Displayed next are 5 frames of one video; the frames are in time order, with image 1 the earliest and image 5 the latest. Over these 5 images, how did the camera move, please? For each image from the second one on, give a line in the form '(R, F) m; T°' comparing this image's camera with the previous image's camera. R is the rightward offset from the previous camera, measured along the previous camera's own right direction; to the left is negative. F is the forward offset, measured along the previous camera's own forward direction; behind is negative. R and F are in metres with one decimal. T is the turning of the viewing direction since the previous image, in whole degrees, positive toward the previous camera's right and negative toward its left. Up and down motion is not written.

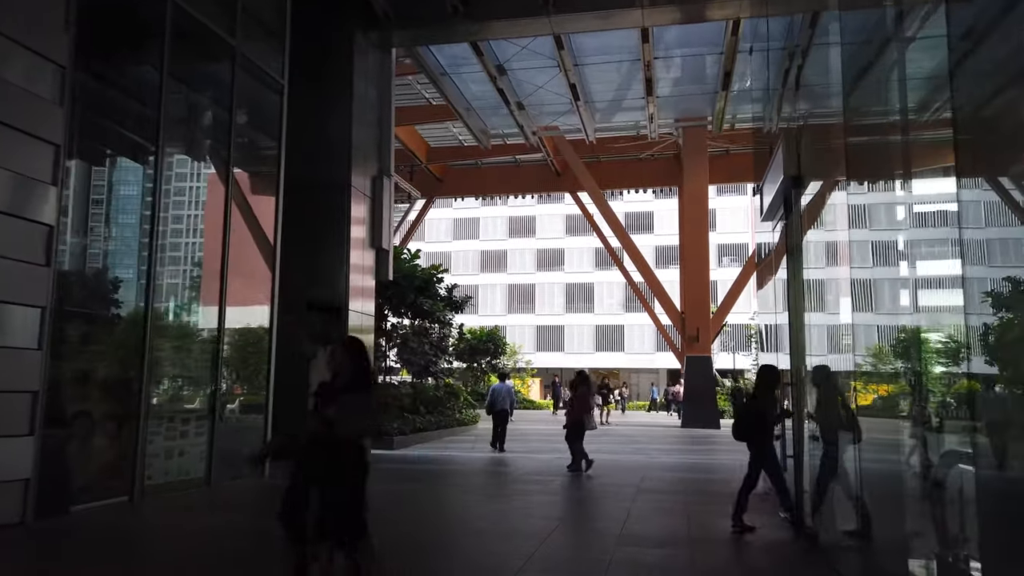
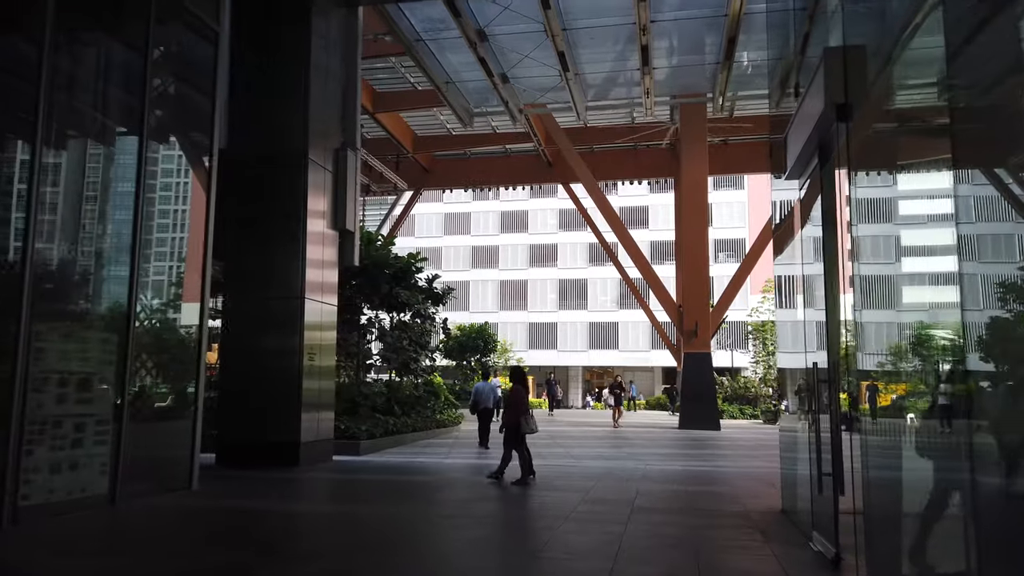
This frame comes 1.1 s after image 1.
(+0.3, +1.5) m; 0°
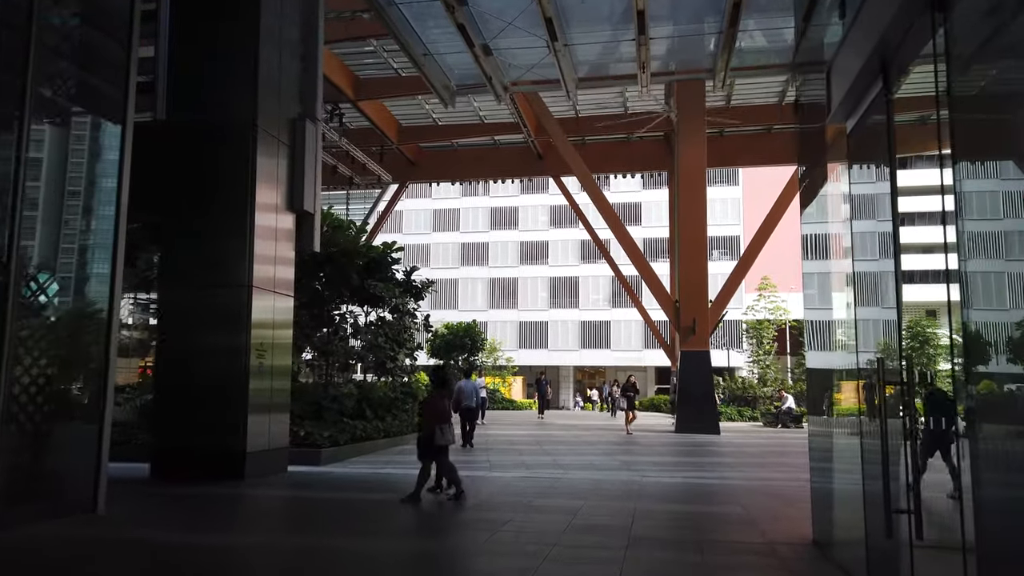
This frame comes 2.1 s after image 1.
(+0.2, +1.4) m; +1°
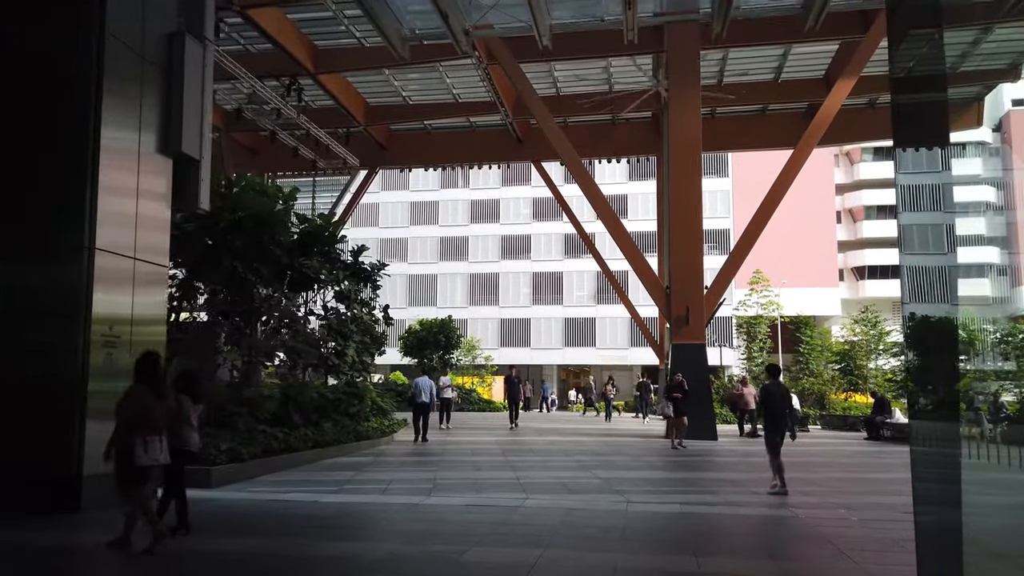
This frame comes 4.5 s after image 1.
(+0.5, +2.6) m; +1°
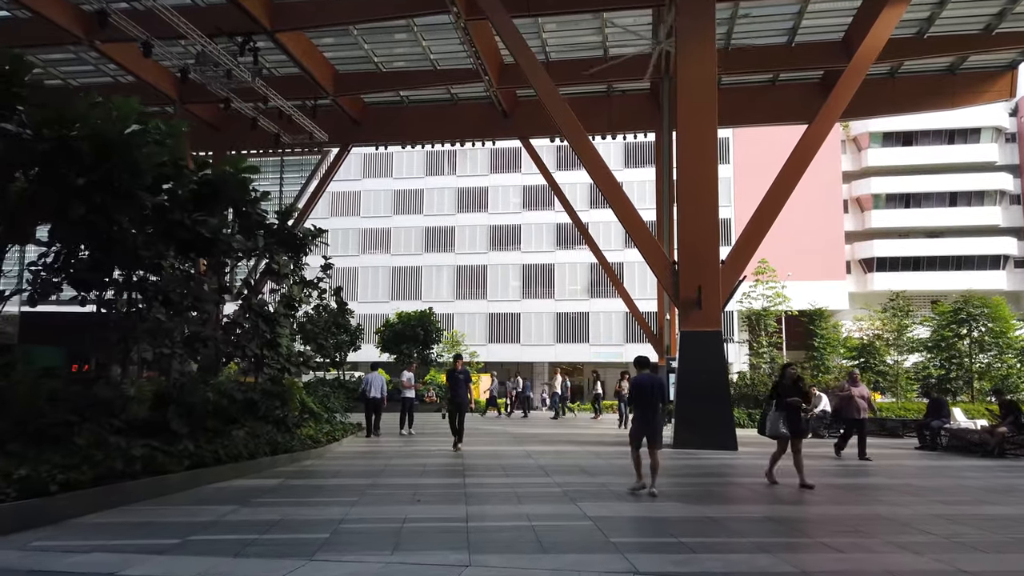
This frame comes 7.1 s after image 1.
(+0.4, +3.2) m; 0°
